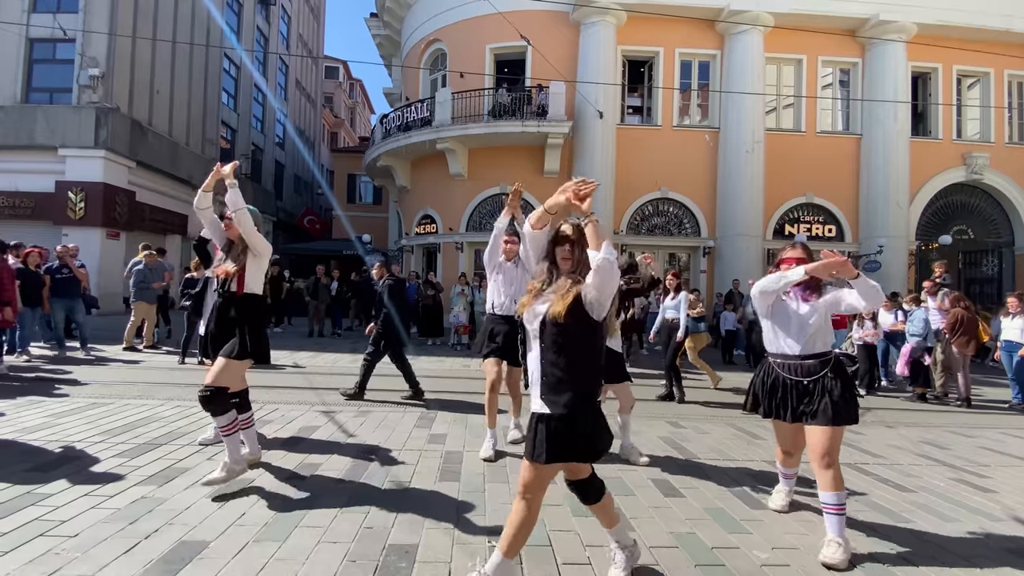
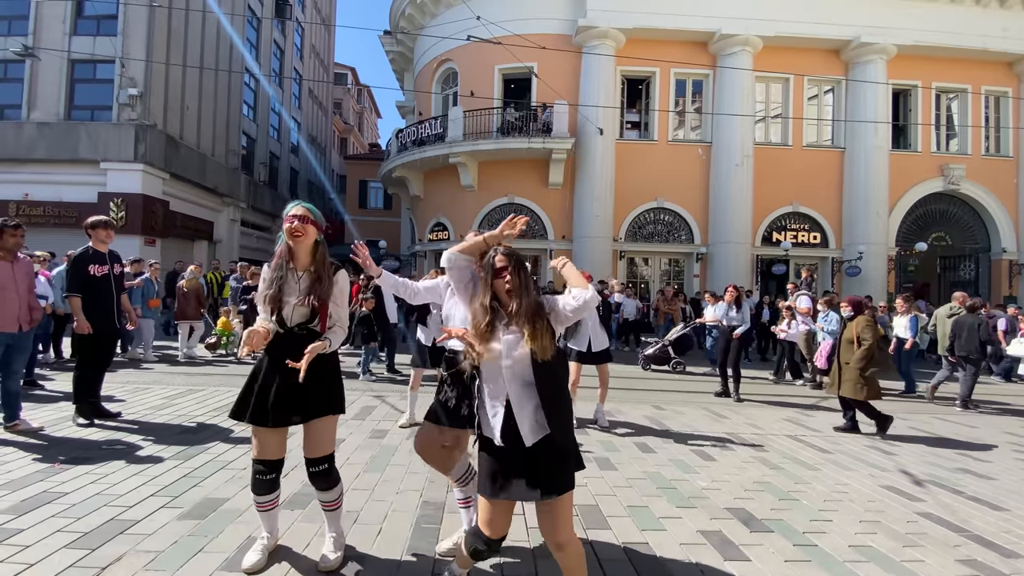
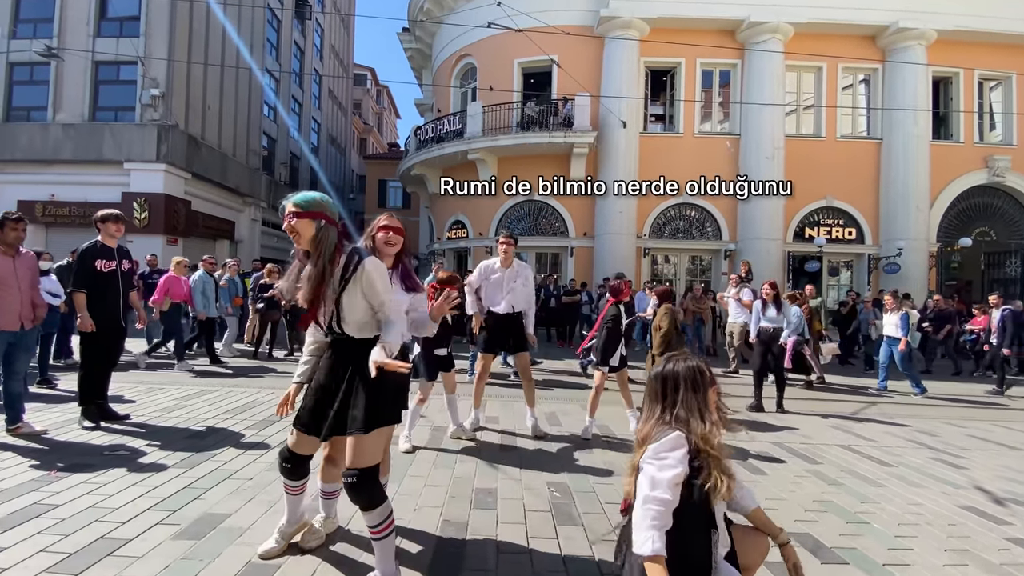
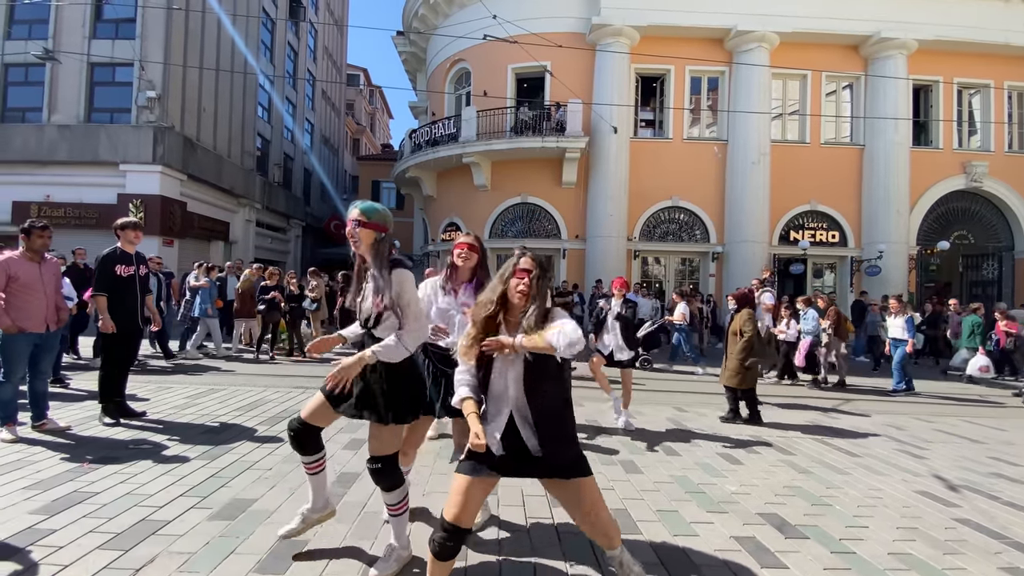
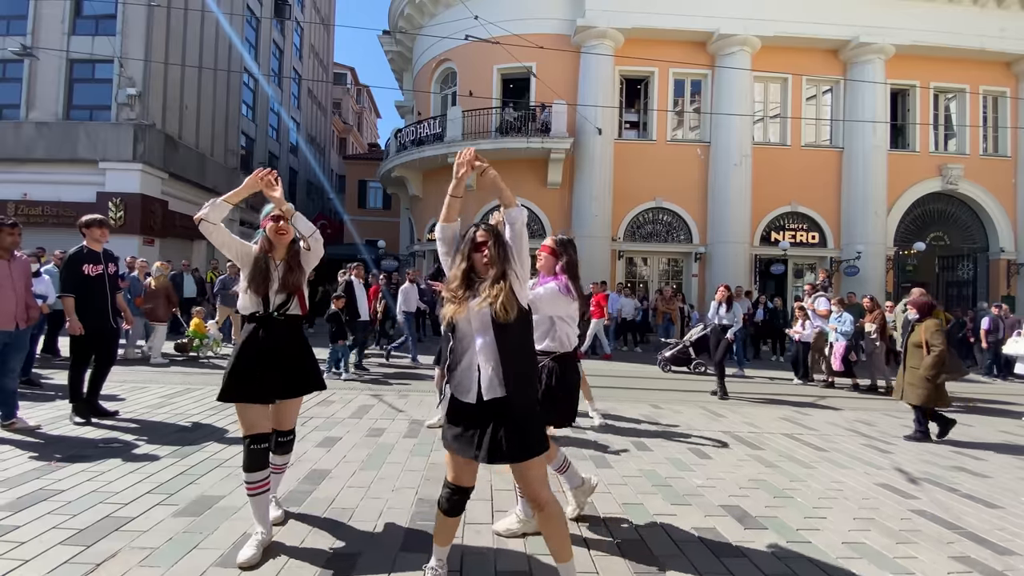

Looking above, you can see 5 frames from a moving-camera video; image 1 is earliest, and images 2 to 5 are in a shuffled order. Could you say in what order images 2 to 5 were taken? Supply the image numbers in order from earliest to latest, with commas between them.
5, 2, 4, 3
